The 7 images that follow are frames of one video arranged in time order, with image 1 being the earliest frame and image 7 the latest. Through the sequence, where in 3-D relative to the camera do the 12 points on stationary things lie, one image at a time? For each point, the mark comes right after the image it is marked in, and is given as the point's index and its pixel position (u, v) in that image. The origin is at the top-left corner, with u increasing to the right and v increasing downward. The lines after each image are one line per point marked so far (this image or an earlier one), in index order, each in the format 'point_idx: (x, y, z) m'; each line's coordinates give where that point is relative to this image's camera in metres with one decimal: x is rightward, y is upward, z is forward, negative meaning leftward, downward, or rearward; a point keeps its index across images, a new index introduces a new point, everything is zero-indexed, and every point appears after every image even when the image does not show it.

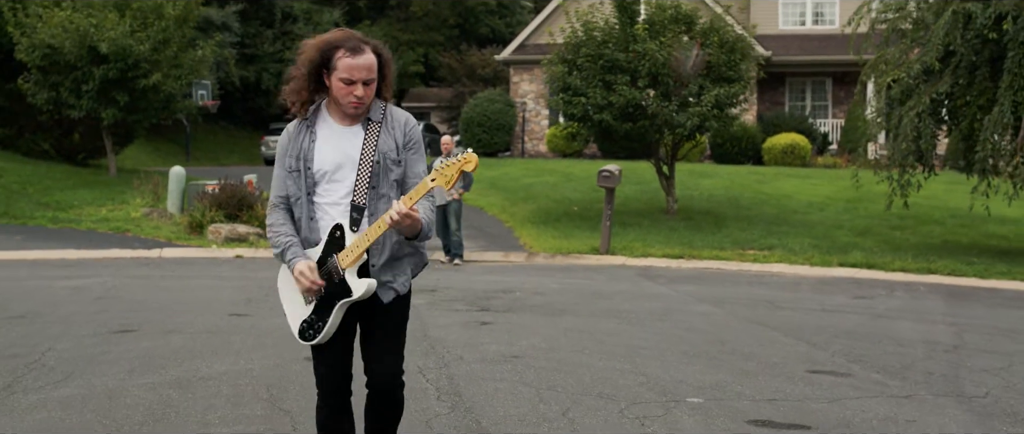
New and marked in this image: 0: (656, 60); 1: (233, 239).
0: (+2.3, +2.5, +17.0) m
1: (-4.2, -0.3, +15.7) m
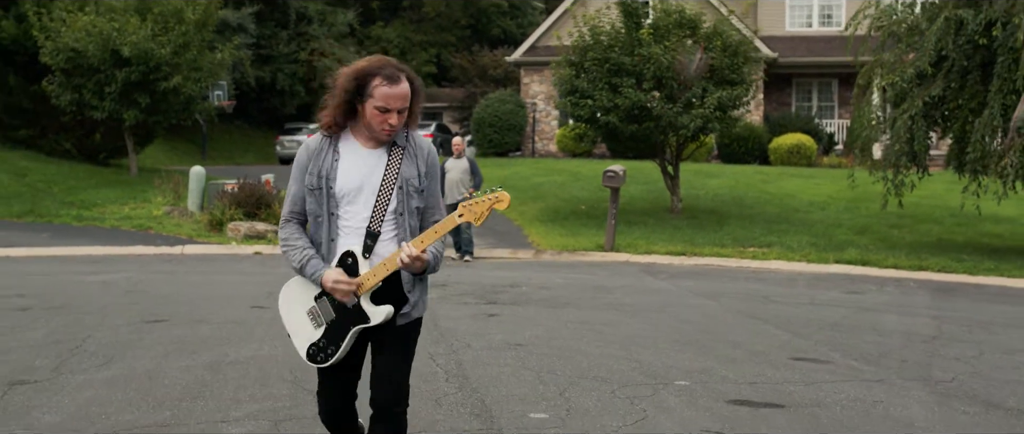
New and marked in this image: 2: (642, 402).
0: (+2.5, +2.6, +17.6) m
1: (-4.0, -0.3, +16.3) m
2: (+0.7, -1.0, +6.0) m
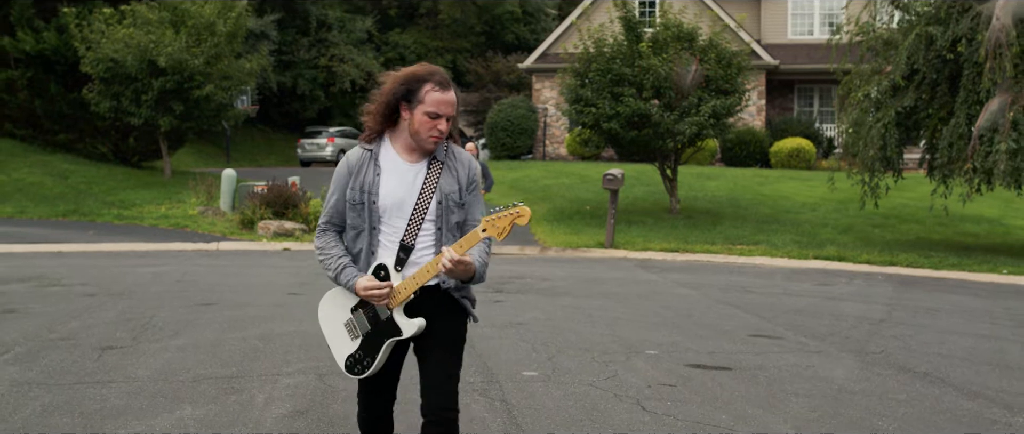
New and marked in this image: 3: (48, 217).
0: (+2.6, +2.6, +18.9) m
1: (-3.9, -0.3, +17.7) m
2: (+0.7, -1.0, +7.3) m
3: (-8.4, 0.0, +18.8) m
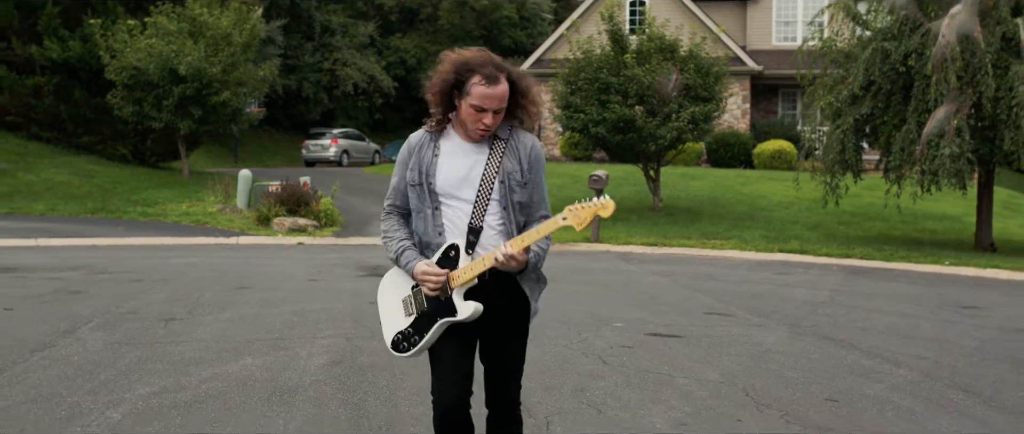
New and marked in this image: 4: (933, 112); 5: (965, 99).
0: (+2.5, +2.6, +20.5) m
1: (-4.0, -0.2, +19.3) m
2: (+0.6, -1.0, +8.9) m
3: (-8.5, +0.1, +20.4) m
4: (+6.6, +1.7, +16.5) m
5: (+7.0, +1.8, +16.2) m
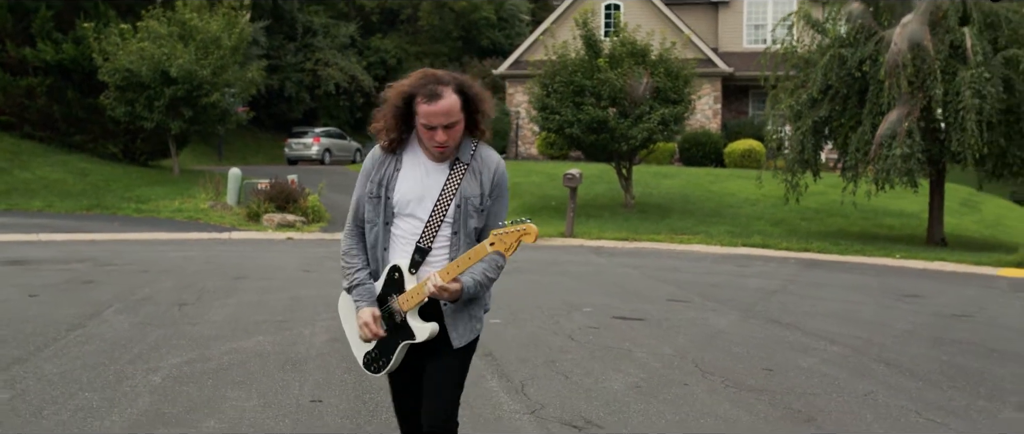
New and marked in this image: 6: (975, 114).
0: (+2.1, +2.7, +21.5) m
1: (-4.4, -0.2, +20.2) m
2: (+0.4, -0.9, +9.9) m
3: (-8.9, +0.1, +21.2) m
4: (+6.3, +1.7, +17.6) m
5: (+6.7, +1.9, +17.4) m
6: (+7.4, +1.6, +16.6) m
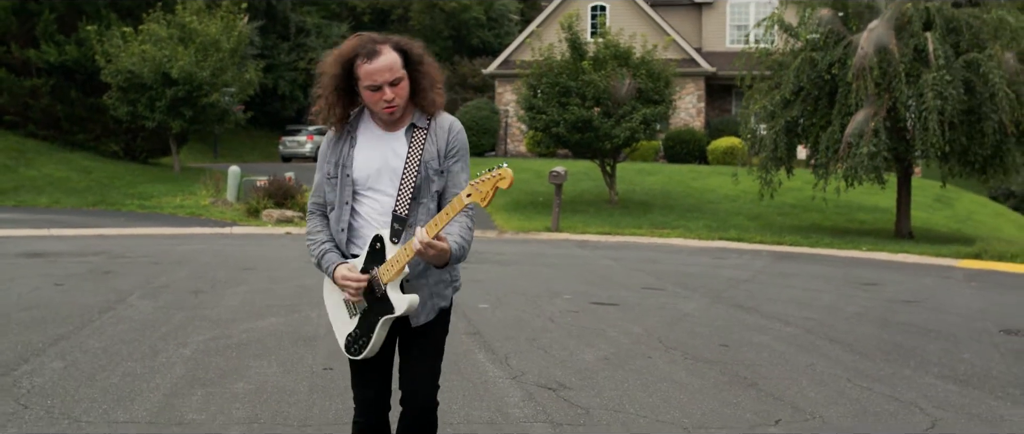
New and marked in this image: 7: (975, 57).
0: (+1.9, +2.8, +22.5) m
1: (-4.6, -0.1, +21.1) m
2: (+0.3, -0.9, +10.9) m
3: (-9.1, +0.2, +22.1) m
4: (+6.0, +1.8, +18.6) m
5: (+6.5, +2.0, +18.4) m
6: (+7.2, +1.7, +17.7) m
7: (+8.0, +2.8, +18.2) m
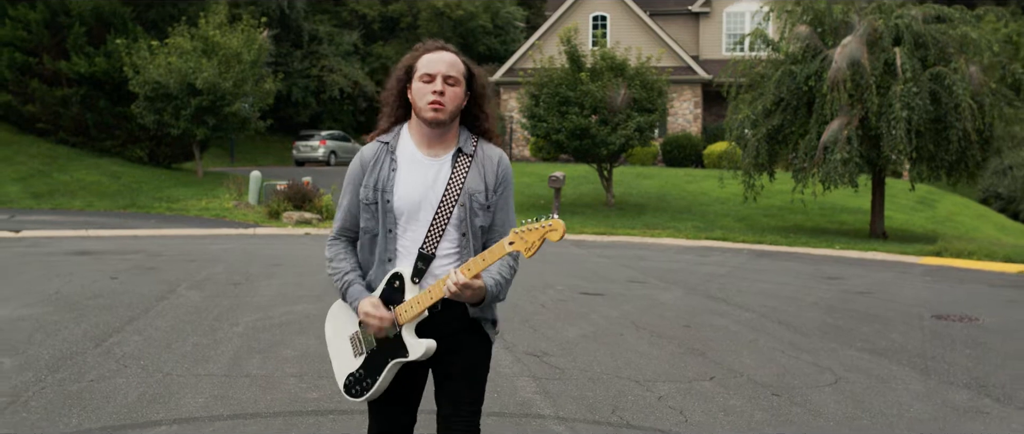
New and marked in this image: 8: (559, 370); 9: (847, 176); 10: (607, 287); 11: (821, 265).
0: (+1.9, +2.8, +24.1) m
1: (-4.6, -0.1, +22.7) m
2: (+0.3, -0.9, +12.5) m
3: (-9.1, +0.2, +23.8) m
4: (+6.1, +1.8, +20.2) m
5: (+6.5, +2.0, +19.9) m
6: (+7.2, +1.7, +19.2) m
7: (+8.1, +2.8, +19.7) m
8: (+0.3, -1.1, +7.4) m
9: (+6.4, +0.8, +19.8) m
10: (+1.2, -0.9, +13.2) m
11: (+5.0, -0.8, +17.0) m
